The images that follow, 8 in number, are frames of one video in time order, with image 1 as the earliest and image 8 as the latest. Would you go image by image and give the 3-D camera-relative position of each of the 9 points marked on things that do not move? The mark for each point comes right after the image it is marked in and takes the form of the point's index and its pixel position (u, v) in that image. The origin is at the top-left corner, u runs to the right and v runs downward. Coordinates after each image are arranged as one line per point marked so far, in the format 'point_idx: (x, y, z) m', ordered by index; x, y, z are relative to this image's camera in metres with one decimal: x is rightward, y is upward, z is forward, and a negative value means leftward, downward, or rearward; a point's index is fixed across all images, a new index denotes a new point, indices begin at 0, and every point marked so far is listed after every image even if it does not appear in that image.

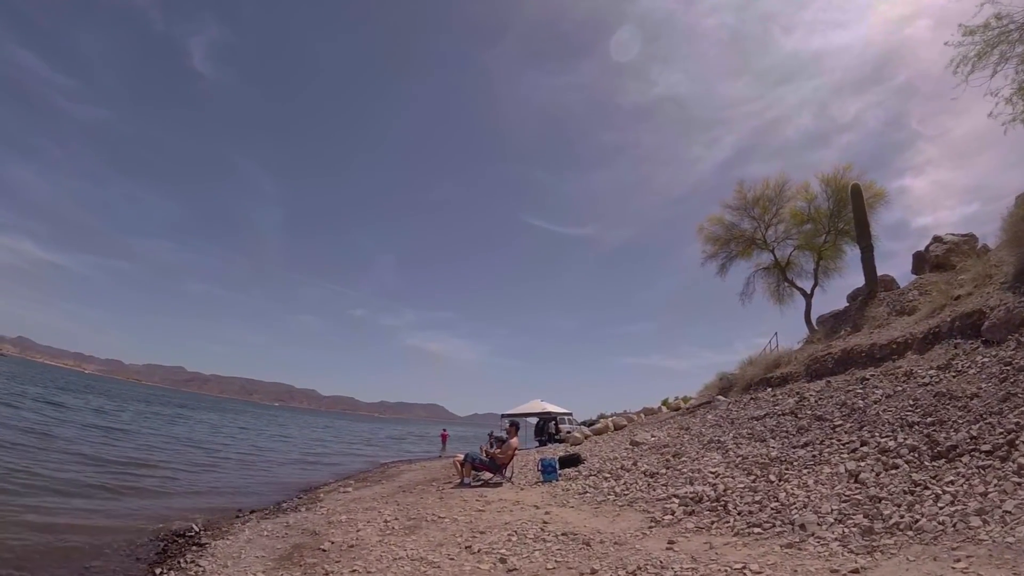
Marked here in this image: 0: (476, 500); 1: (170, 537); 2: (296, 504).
0: (-0.7, -4.3, +11.1) m
1: (-6.2, -4.5, +9.8) m
2: (-5.0, -5.0, +12.6) m
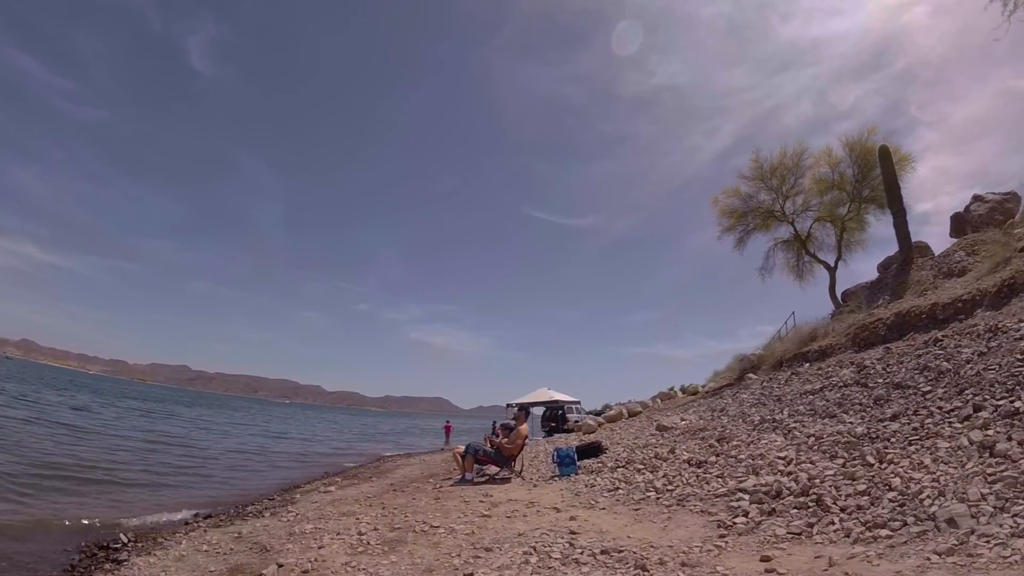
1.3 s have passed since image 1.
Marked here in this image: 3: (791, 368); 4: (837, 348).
0: (-0.5, -3.5, +8.9) m
1: (-6.0, -3.7, +7.7) m
2: (-4.8, -4.2, +10.4) m
3: (+9.4, -2.5, +18.5) m
4: (+10.5, -1.7, +17.8) m
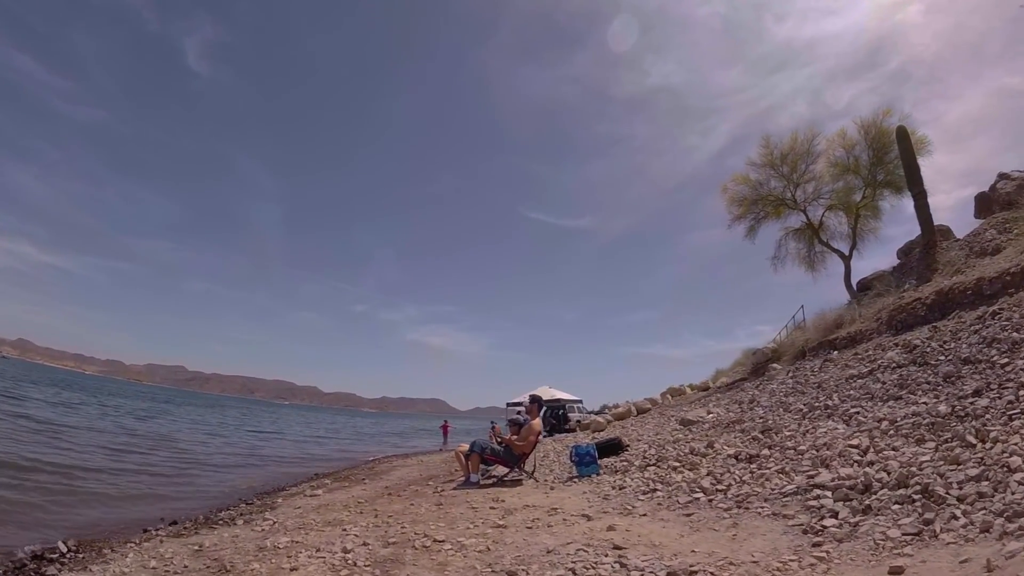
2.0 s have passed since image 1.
0: (-0.3, -3.1, +7.6) m
1: (-5.8, -3.3, +6.3) m
2: (-4.6, -3.8, +9.1) m
3: (+9.5, -2.1, +17.2) m
4: (+10.7, -1.3, +16.5) m
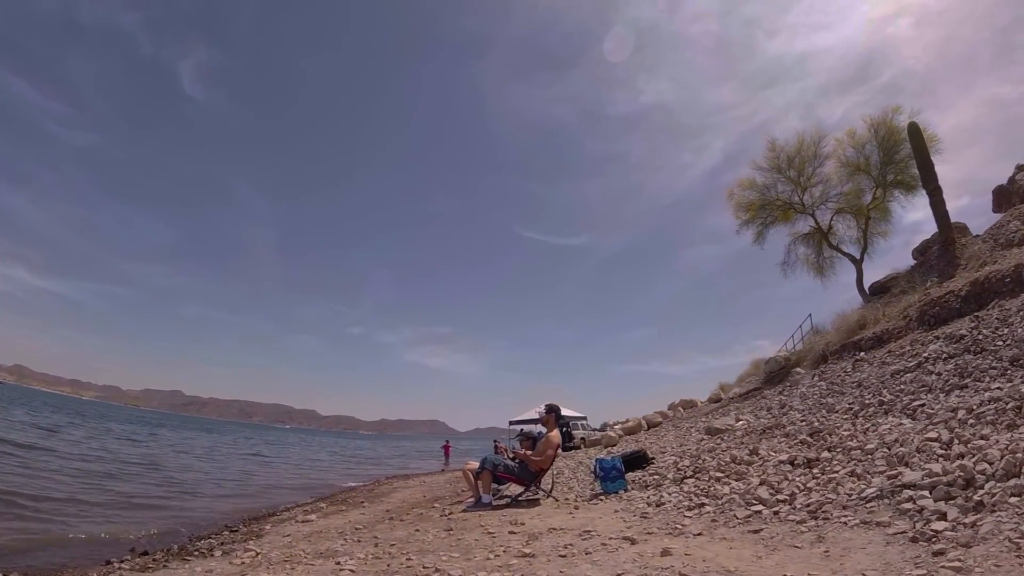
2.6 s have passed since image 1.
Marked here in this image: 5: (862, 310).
0: (0.0, -2.9, +6.5) m
1: (-5.5, -3.2, +5.2) m
2: (-4.3, -3.8, +7.9) m
3: (+9.8, -2.1, +16.2) m
4: (+10.9, -1.3, +15.5) m
5: (+12.5, -0.7, +19.5) m
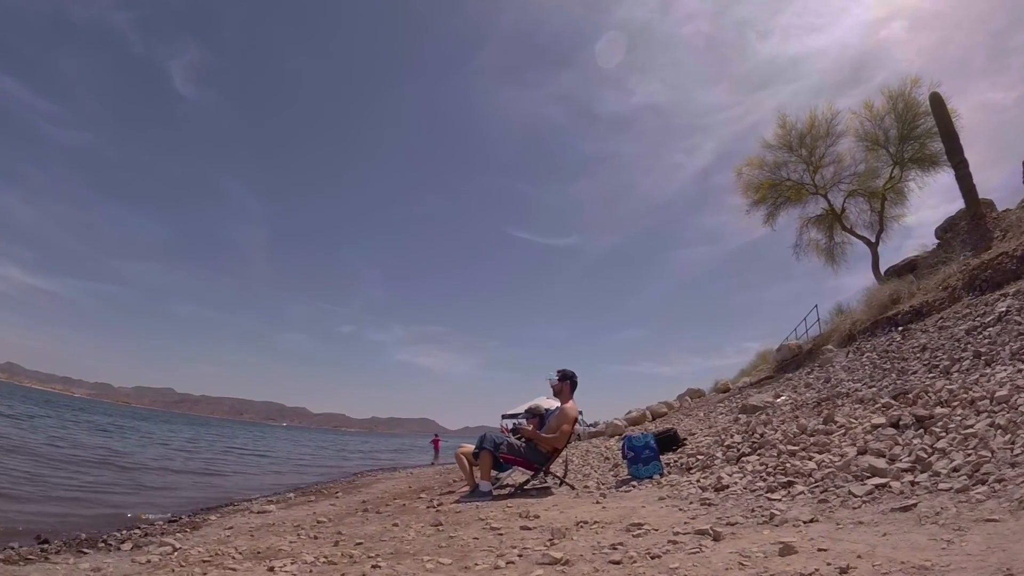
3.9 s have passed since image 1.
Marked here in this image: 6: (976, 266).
0: (+0.1, -2.1, +4.7) m
1: (-5.4, -2.3, +3.3) m
2: (-4.2, -2.9, +6.1) m
3: (+9.7, -1.3, +14.5) m
4: (+10.9, -0.5, +13.9) m
5: (+12.4, 0.0, +17.9) m
6: (+12.0, +0.4, +14.1) m
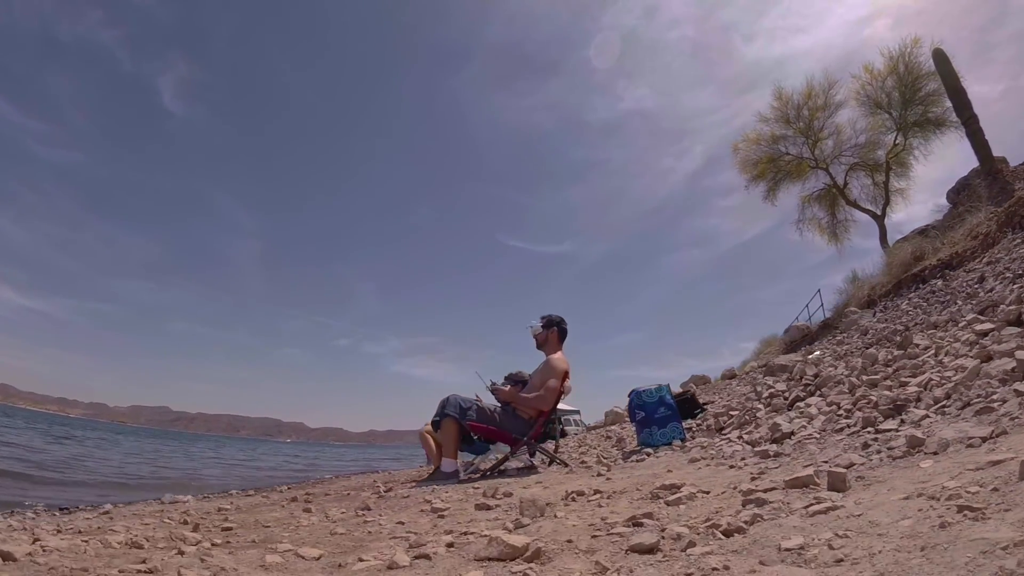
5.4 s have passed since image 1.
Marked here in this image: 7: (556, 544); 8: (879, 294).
0: (-0.2, -1.2, +2.9) m
1: (-5.6, -1.6, +1.4) m
2: (-4.4, -2.1, +4.2) m
3: (+9.3, -0.3, +12.8) m
4: (+10.5, +0.6, +12.2) m
5: (+12.0, +1.1, +16.3) m
6: (+11.6, +1.5, +12.5) m
7: (+0.2, -0.8, +1.7) m
8: (+10.1, -0.3, +14.8) m
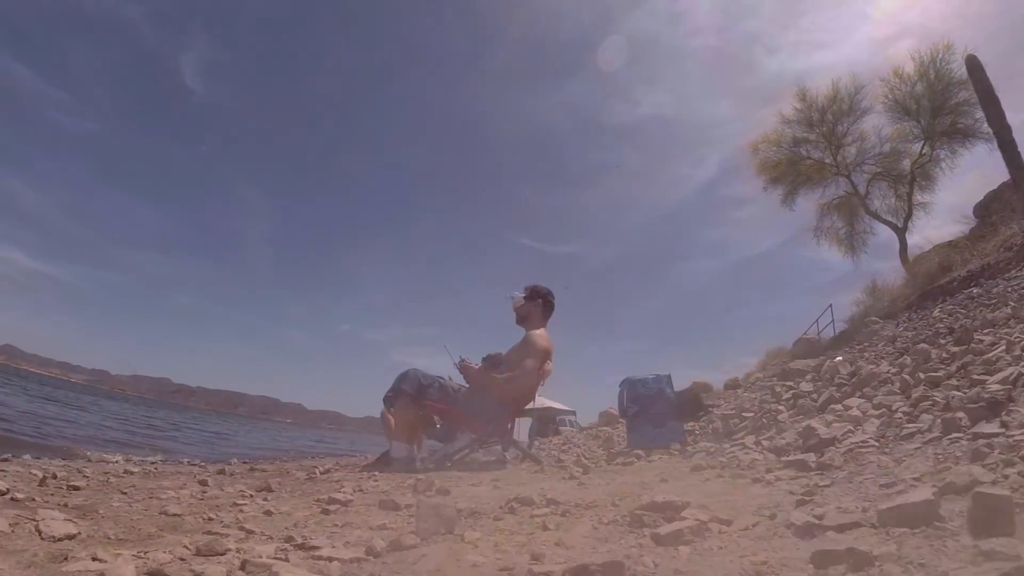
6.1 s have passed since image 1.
0: (-0.5, -0.8, +2.0) m
1: (-5.9, -0.8, +0.6) m
2: (-4.8, -1.5, +3.3) m
3: (+9.2, -0.5, +11.8) m
4: (+10.4, +0.2, +11.2) m
5: (+11.9, +0.7, +15.2) m
6: (+11.6, +1.0, +11.5) m
7: (-0.1, -0.5, +0.8) m
8: (+9.9, -0.6, +13.8) m
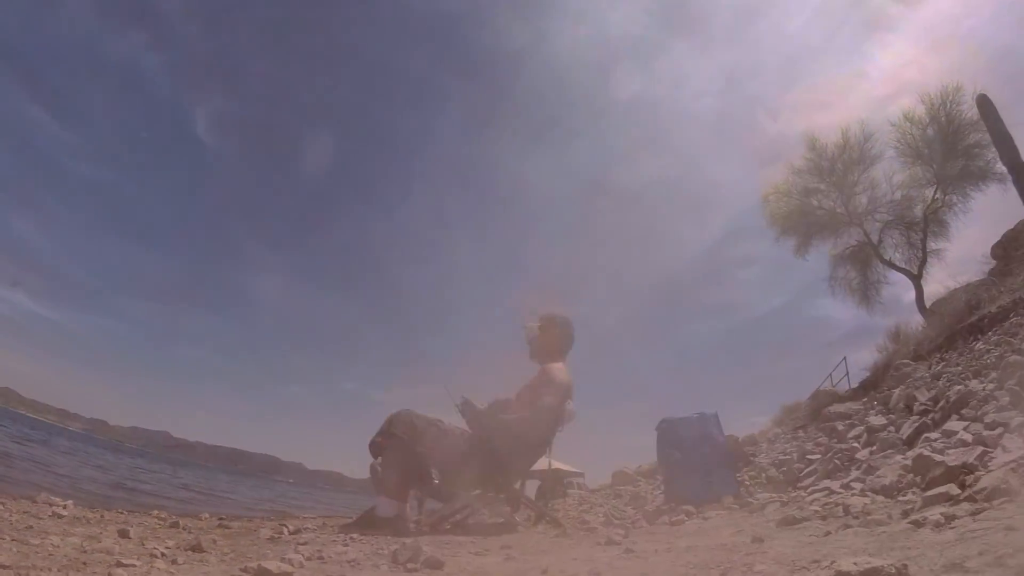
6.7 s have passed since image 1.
0: (-0.4, -0.7, +1.2) m
1: (-5.9, -0.6, -0.1) m
2: (-4.7, -1.5, +2.6) m
3: (+9.4, -1.5, +11.0) m
4: (+10.6, -0.6, +10.4) m
5: (+12.2, -0.6, +14.4) m
6: (+11.7, +0.1, +10.8) m
7: (-0.1, -0.3, +0.1) m
8: (+10.1, -1.7, +12.9) m
